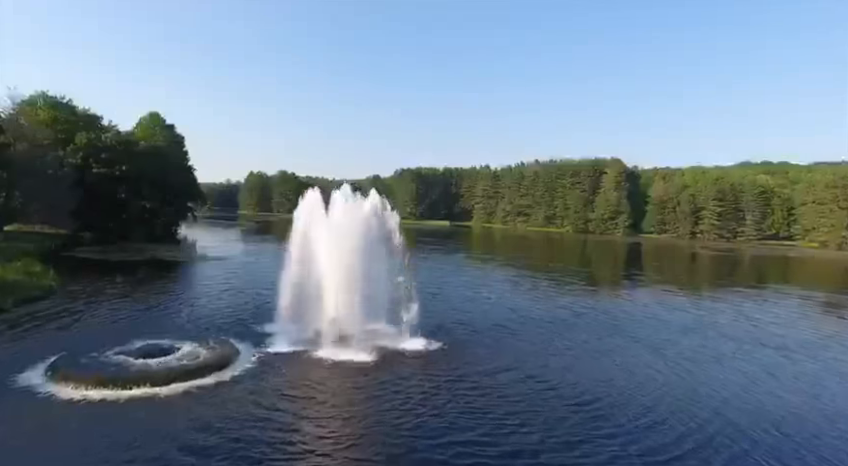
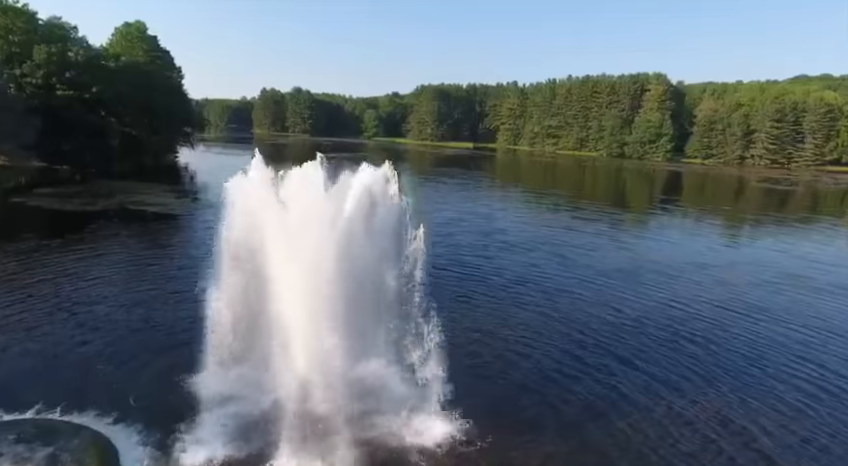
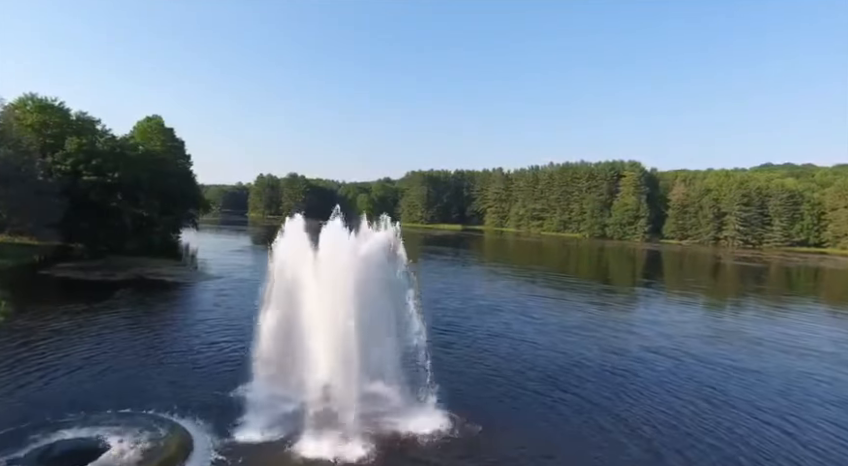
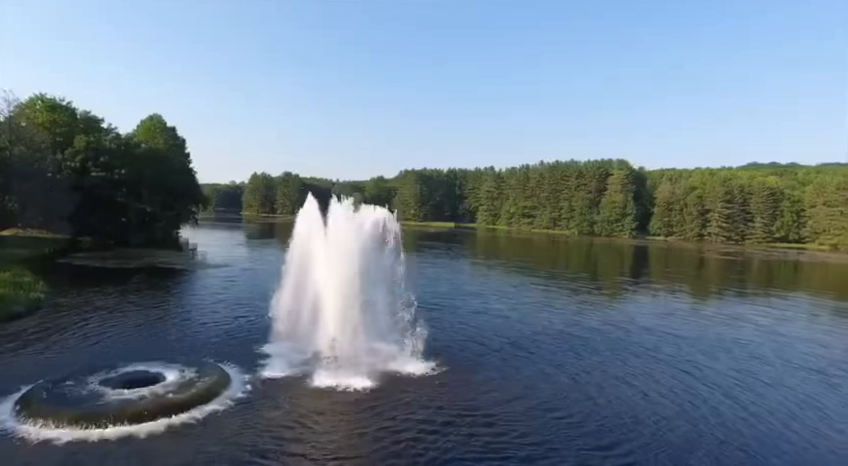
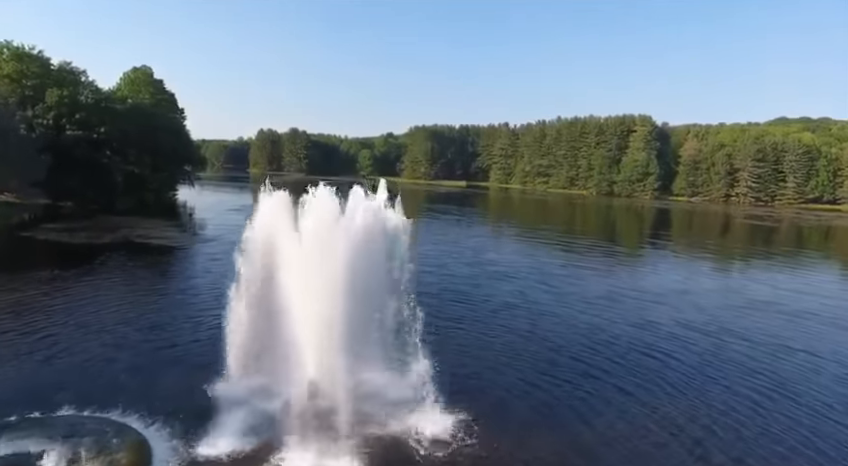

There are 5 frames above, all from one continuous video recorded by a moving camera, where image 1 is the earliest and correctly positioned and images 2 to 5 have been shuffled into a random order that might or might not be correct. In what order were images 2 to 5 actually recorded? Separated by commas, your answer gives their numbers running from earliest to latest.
4, 3, 5, 2
